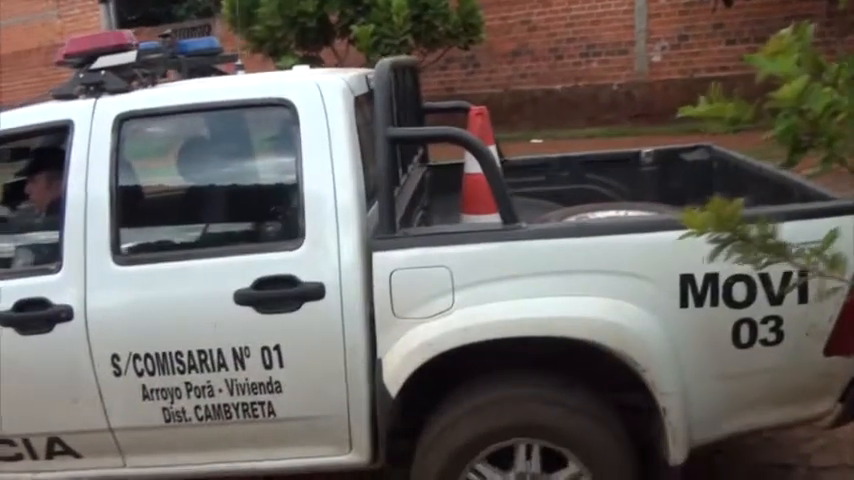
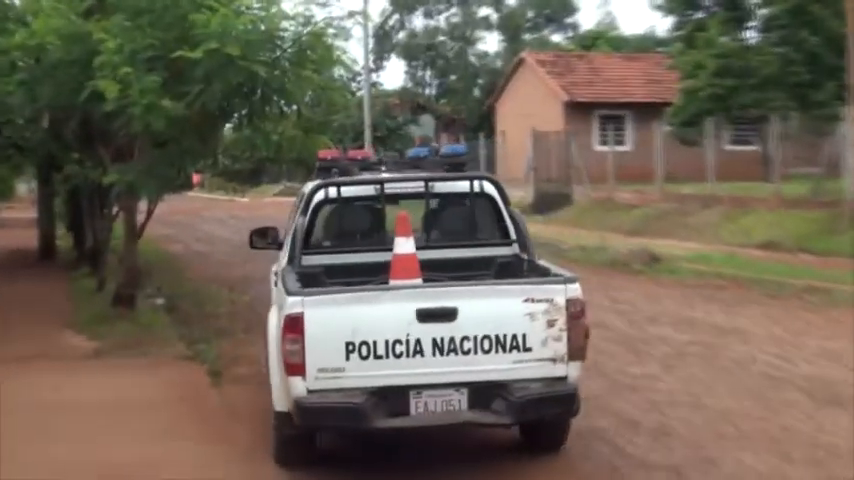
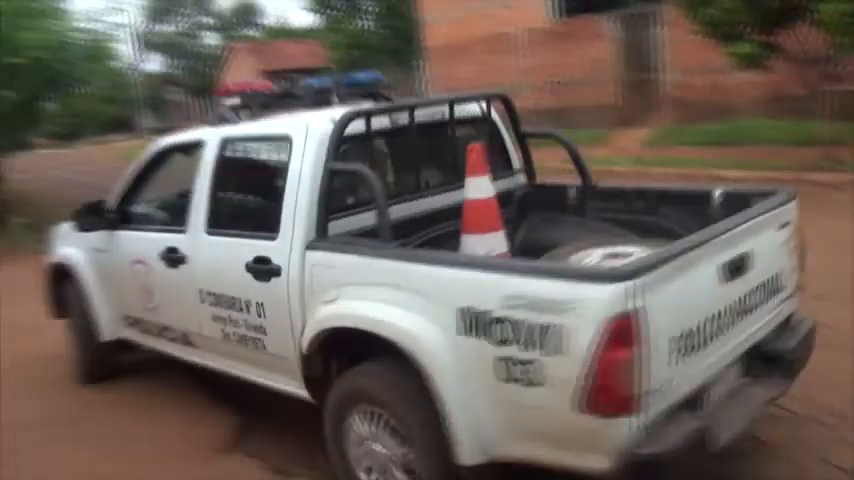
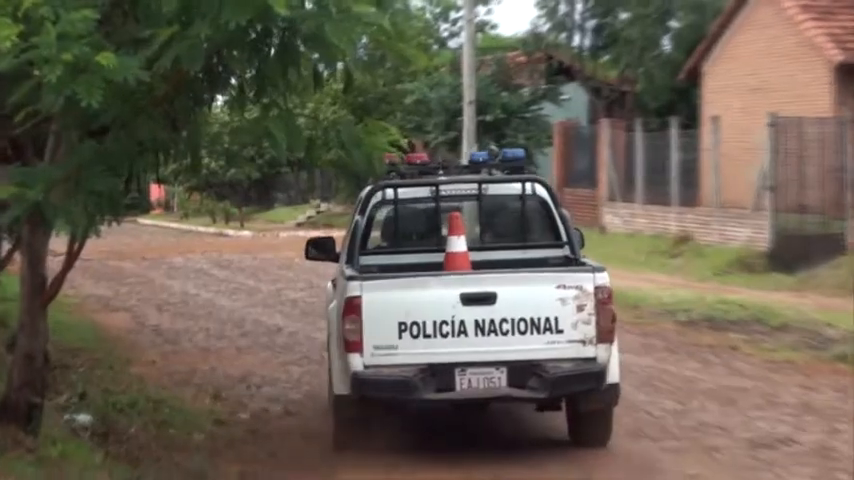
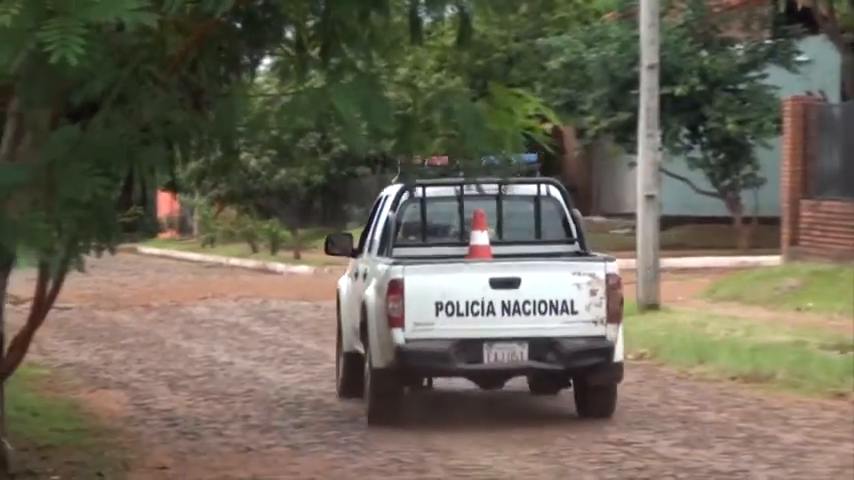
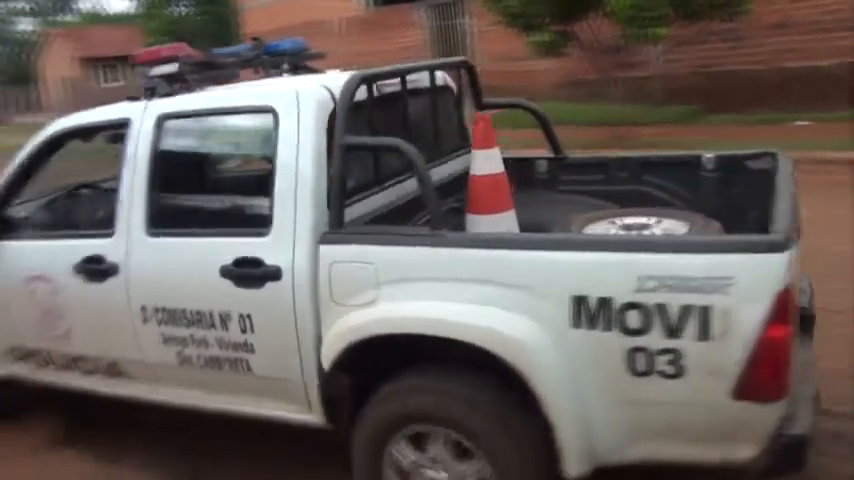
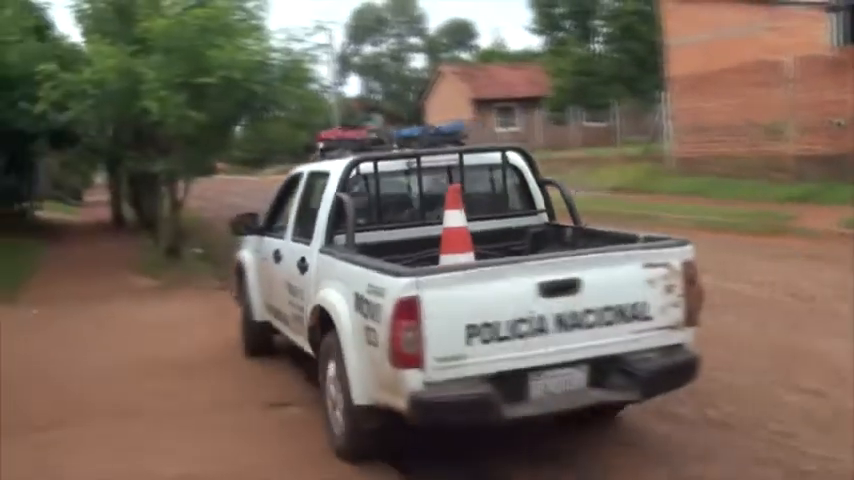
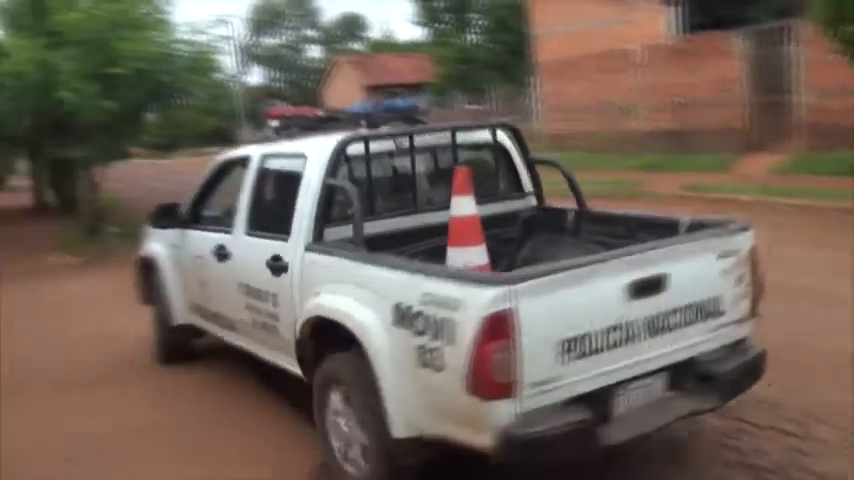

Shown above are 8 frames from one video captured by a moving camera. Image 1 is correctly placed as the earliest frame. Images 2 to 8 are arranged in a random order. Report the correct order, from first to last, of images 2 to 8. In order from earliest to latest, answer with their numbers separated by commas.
6, 3, 8, 7, 2, 4, 5
